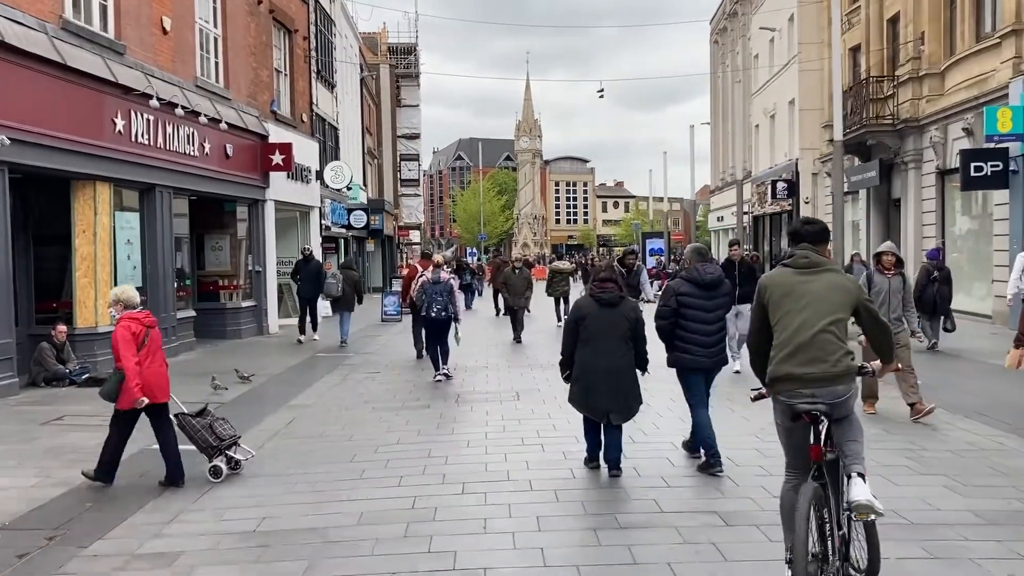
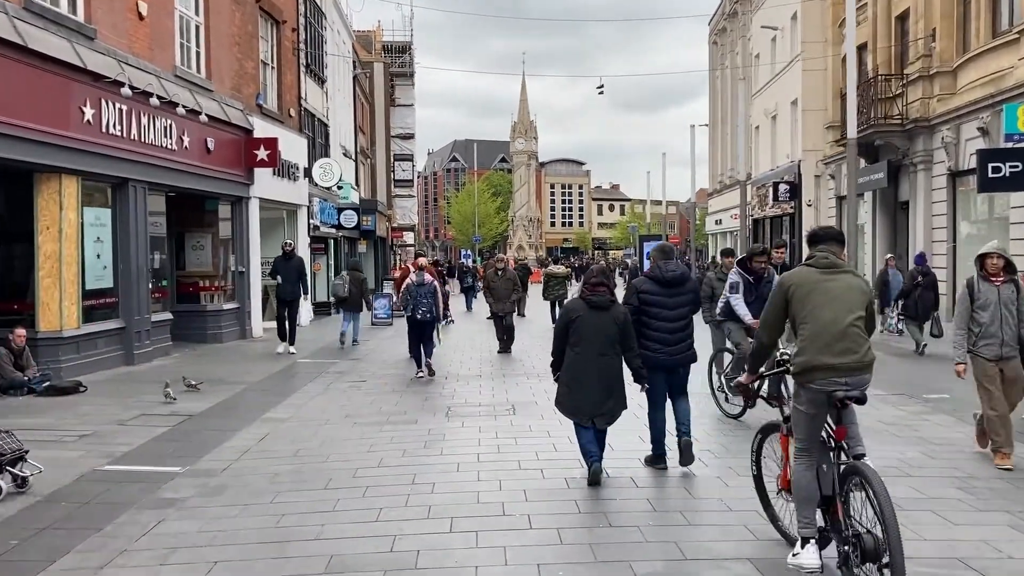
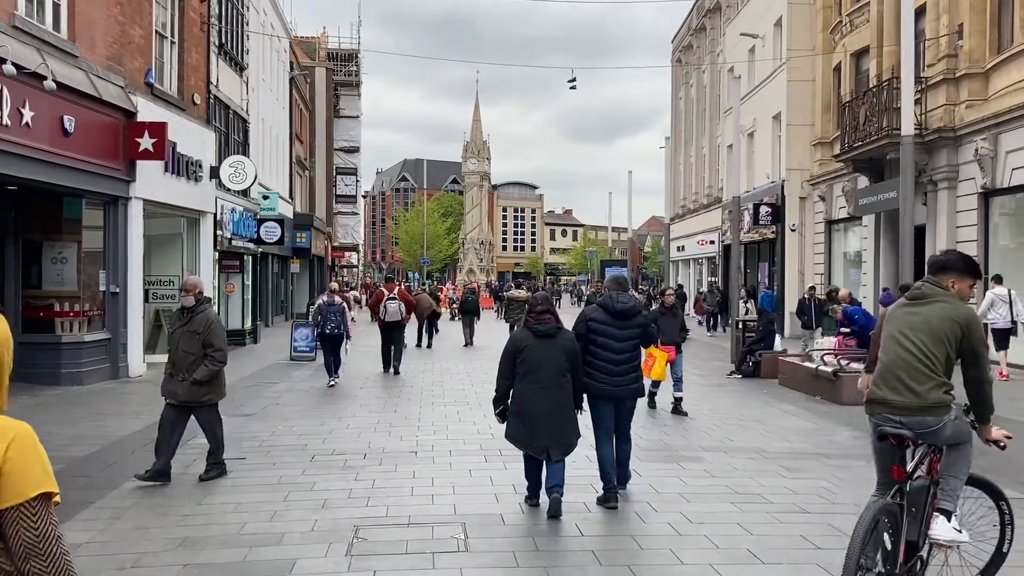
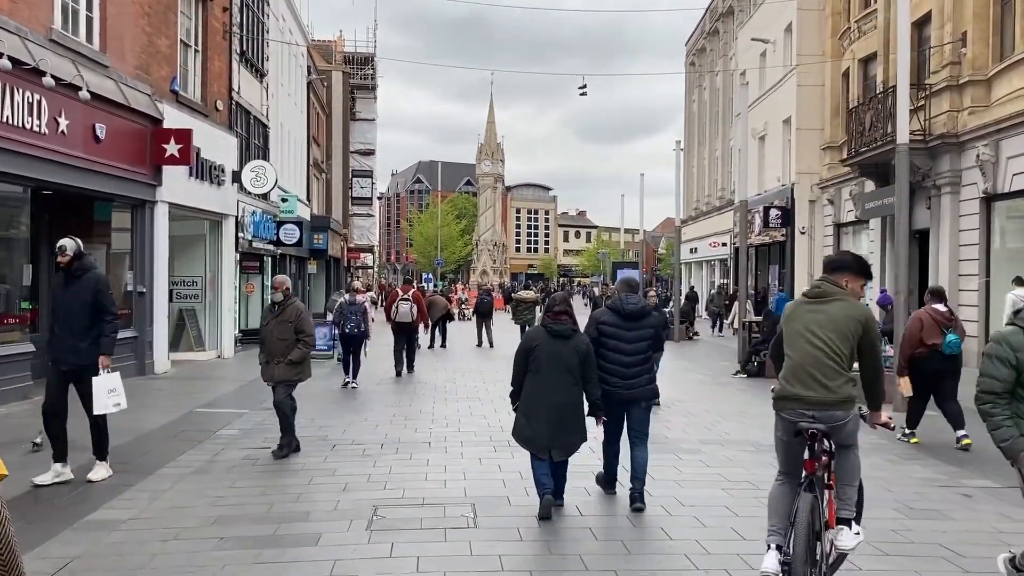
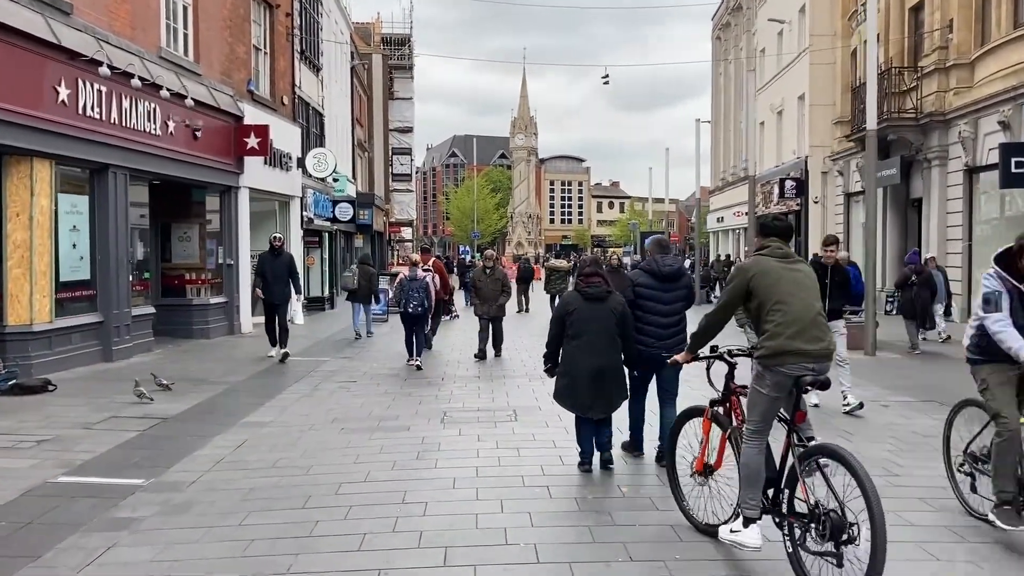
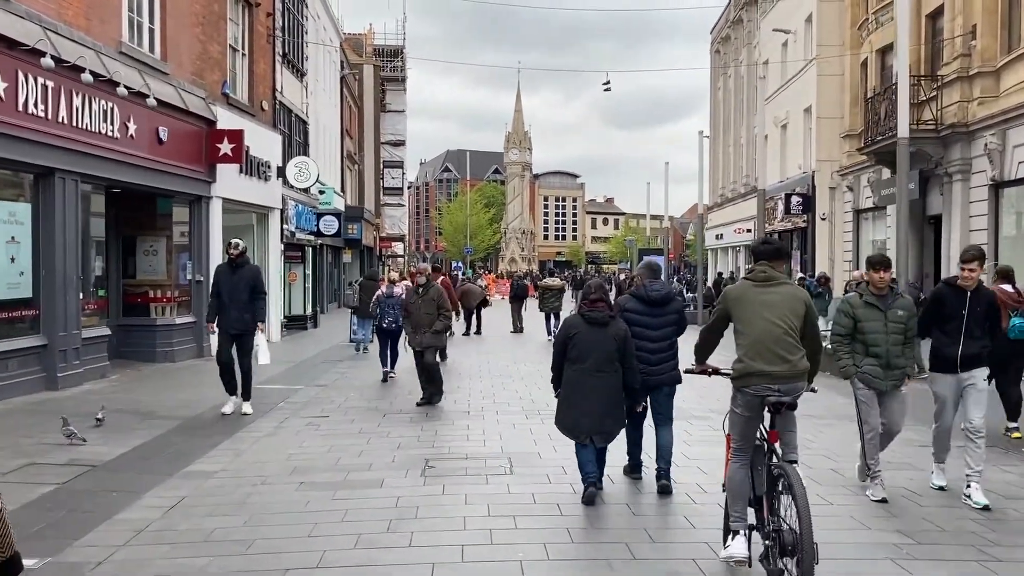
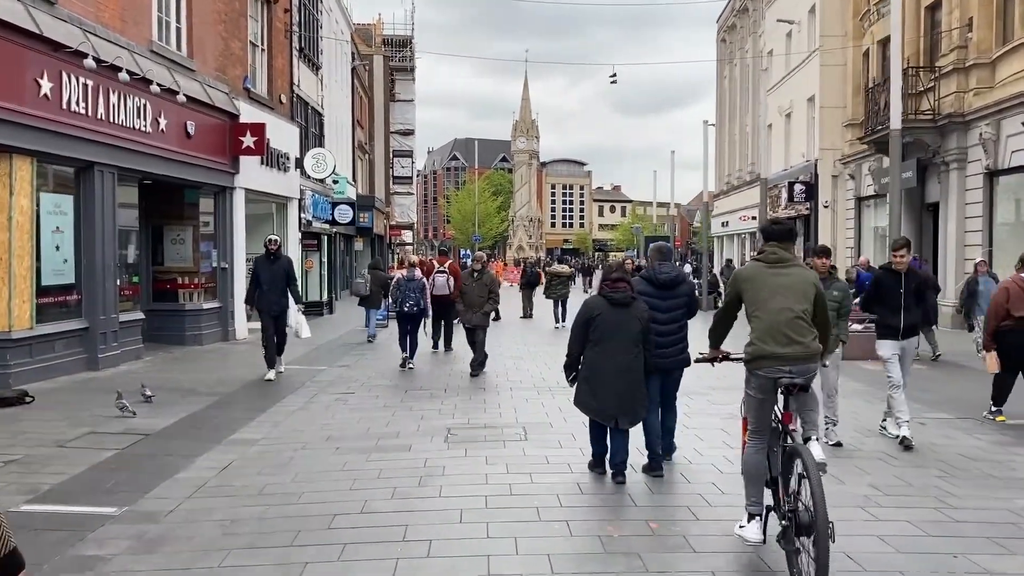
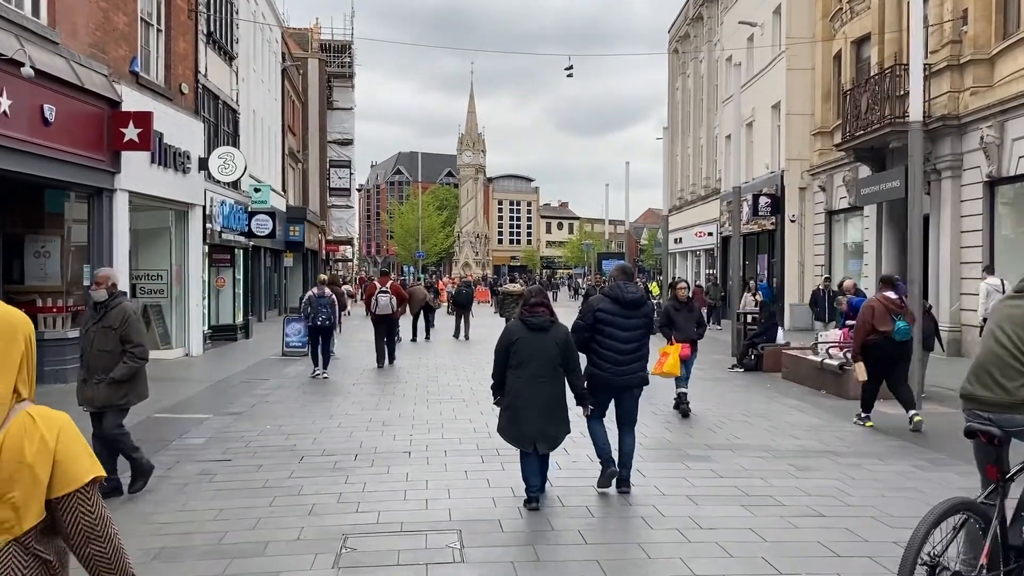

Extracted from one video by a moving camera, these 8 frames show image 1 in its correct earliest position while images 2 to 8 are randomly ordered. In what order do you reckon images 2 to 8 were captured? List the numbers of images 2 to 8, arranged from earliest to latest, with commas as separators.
2, 5, 7, 6, 4, 3, 8
